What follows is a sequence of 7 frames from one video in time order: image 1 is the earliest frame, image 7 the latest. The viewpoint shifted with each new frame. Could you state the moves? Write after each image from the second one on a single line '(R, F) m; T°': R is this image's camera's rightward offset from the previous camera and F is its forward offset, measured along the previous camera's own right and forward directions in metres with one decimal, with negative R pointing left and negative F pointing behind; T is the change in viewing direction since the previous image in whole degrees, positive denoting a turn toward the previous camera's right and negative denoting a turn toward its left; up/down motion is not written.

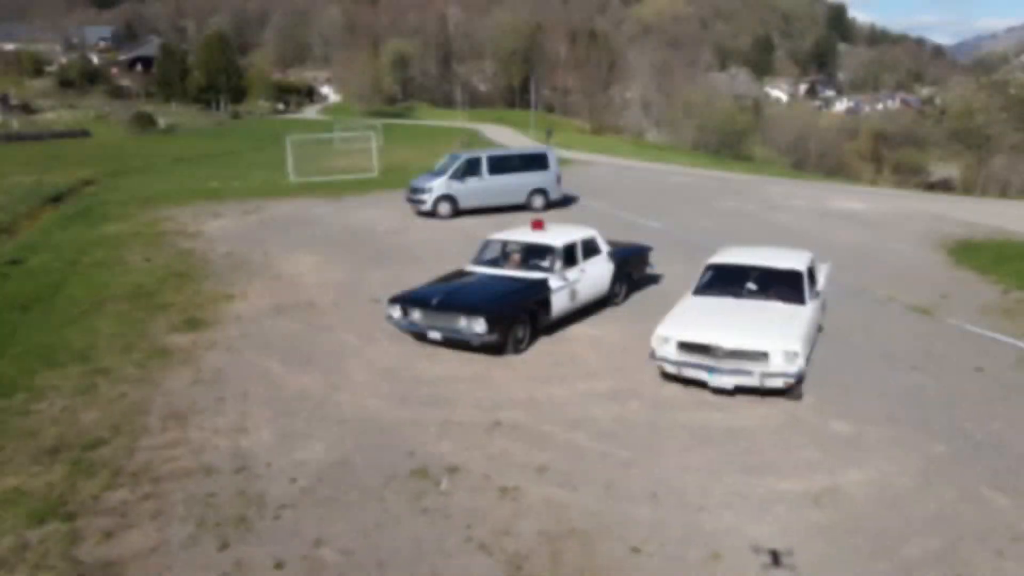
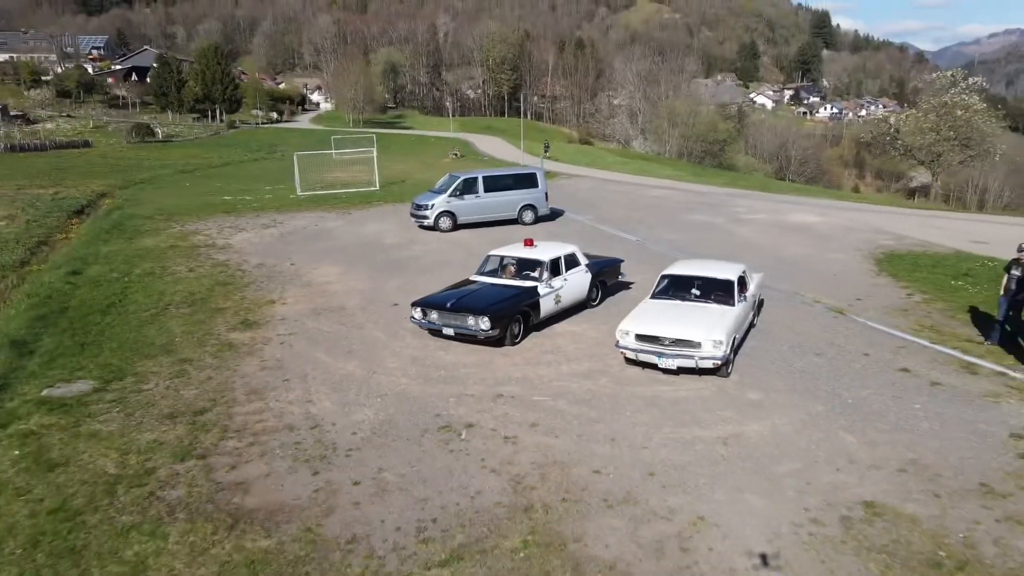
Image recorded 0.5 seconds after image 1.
(-0.1, -1.6) m; +1°
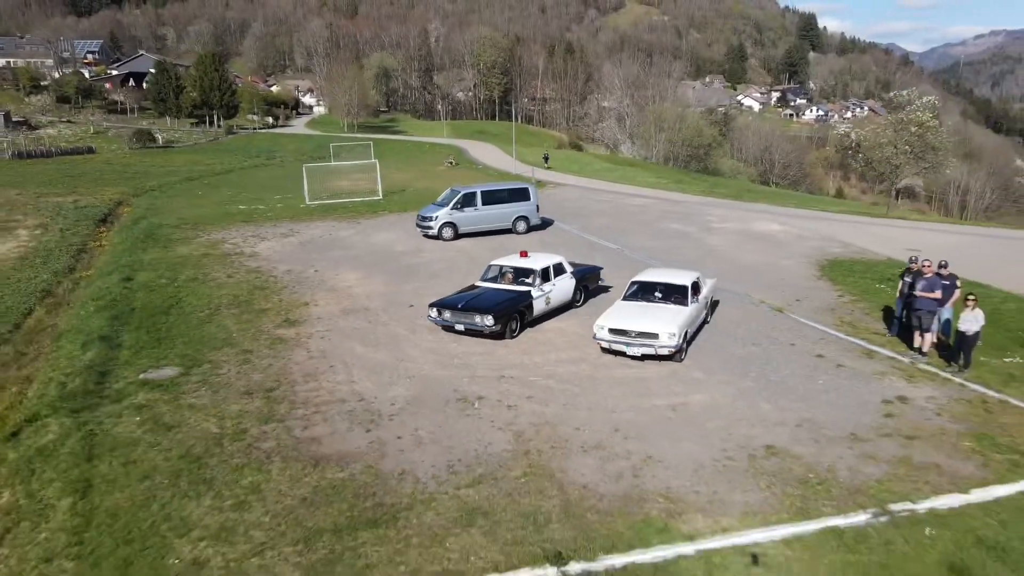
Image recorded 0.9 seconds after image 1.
(-0.1, -1.8) m; +1°
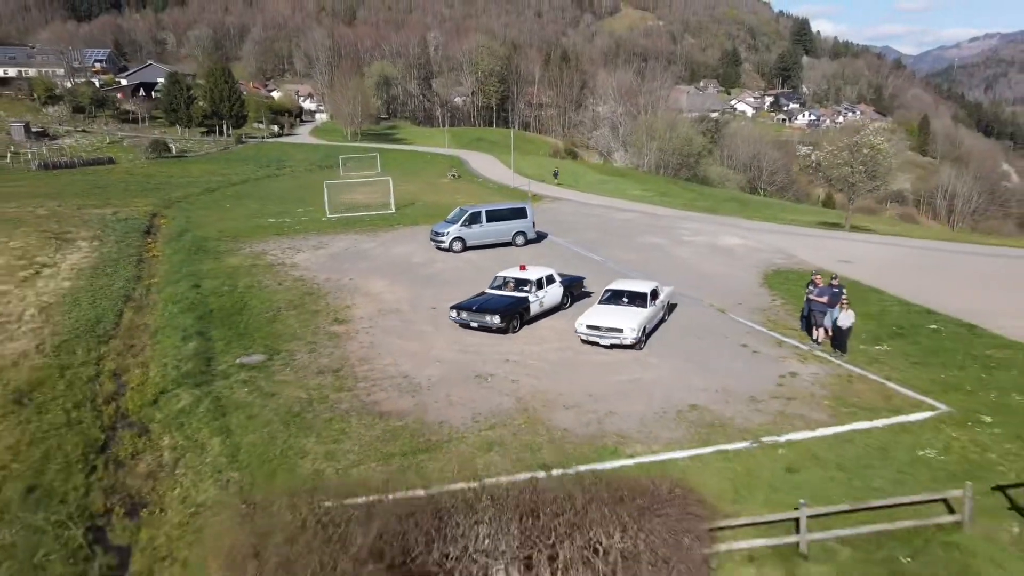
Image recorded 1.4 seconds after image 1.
(-0.1, -2.9) m; 0°
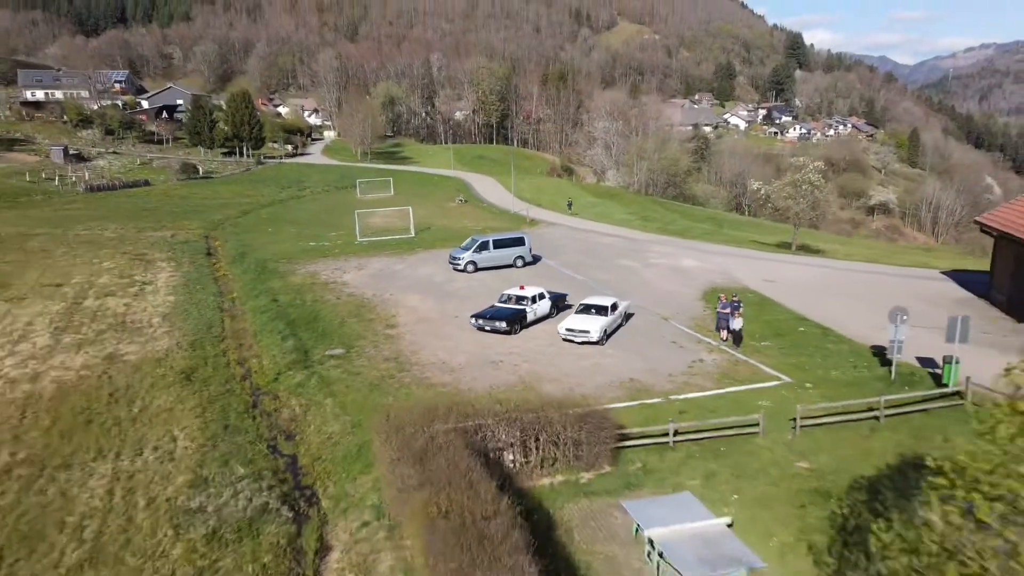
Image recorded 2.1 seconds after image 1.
(-0.1, -5.2) m; 0°
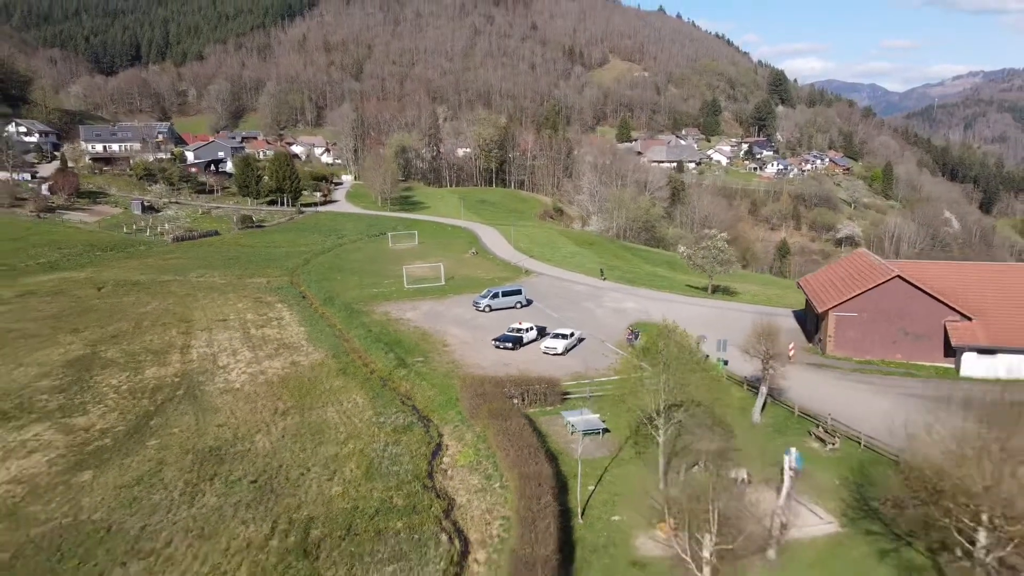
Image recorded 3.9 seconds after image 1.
(-0.3, -13.9) m; 0°
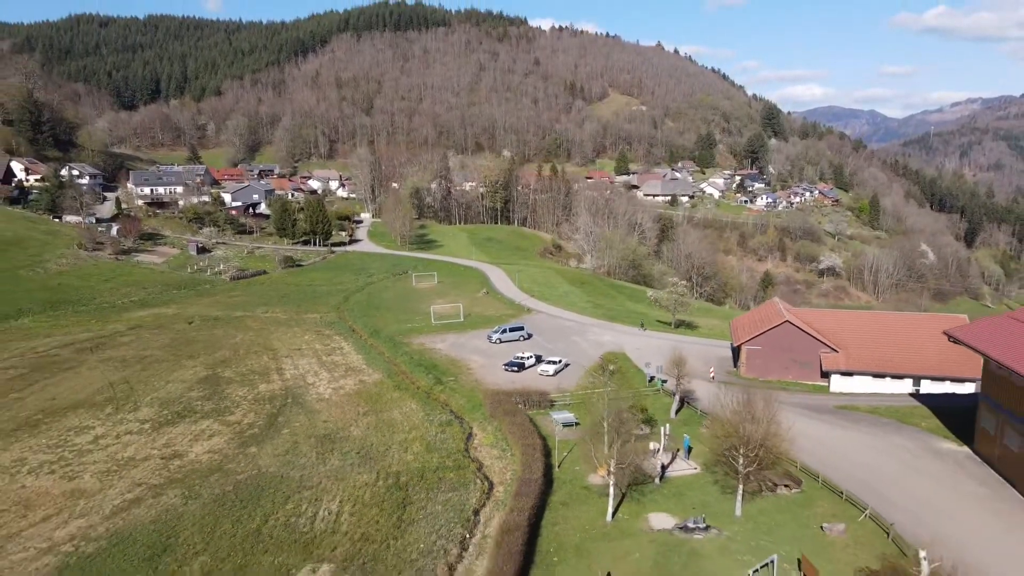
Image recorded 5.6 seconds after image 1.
(-0.2, -12.4) m; 0°
